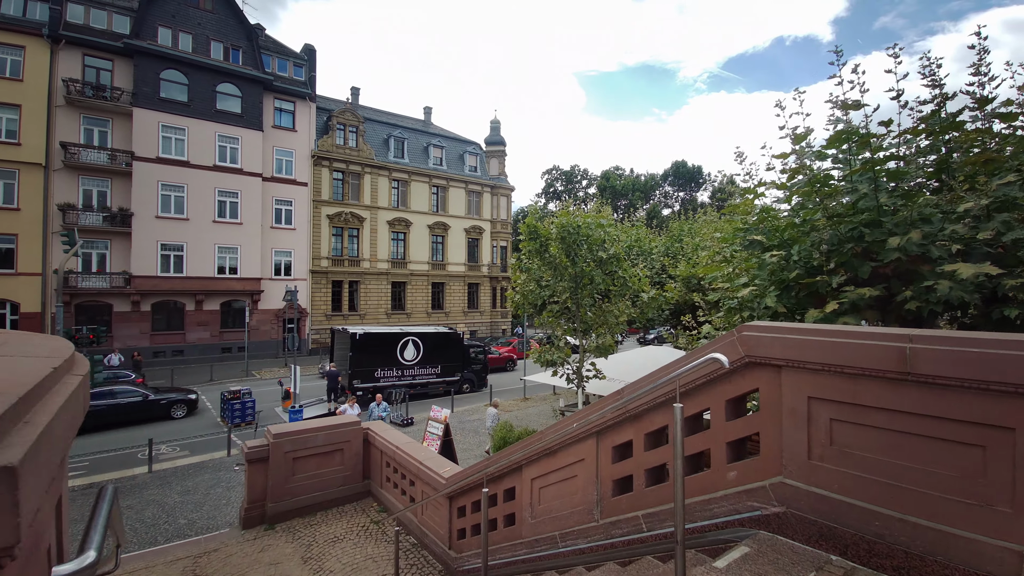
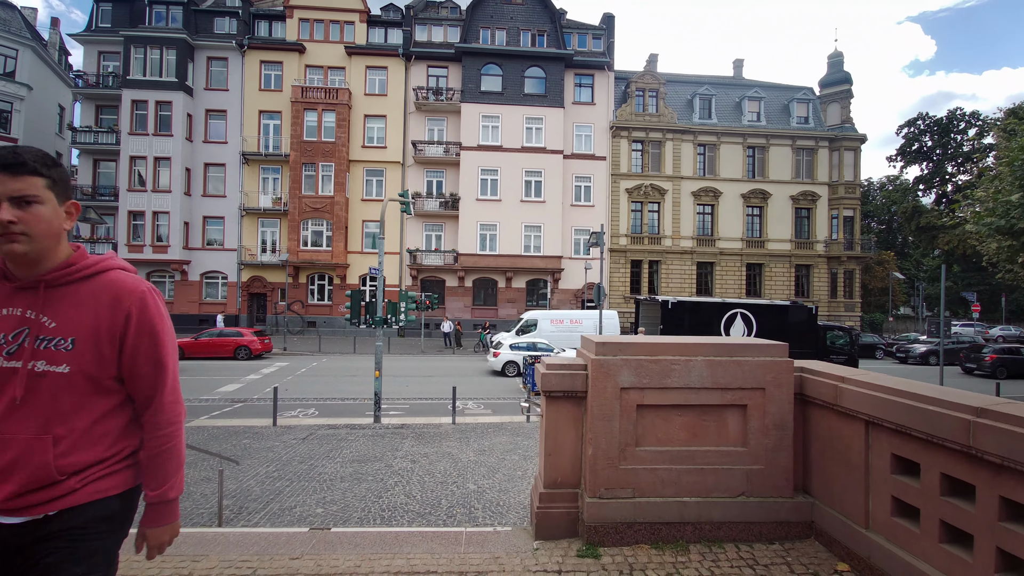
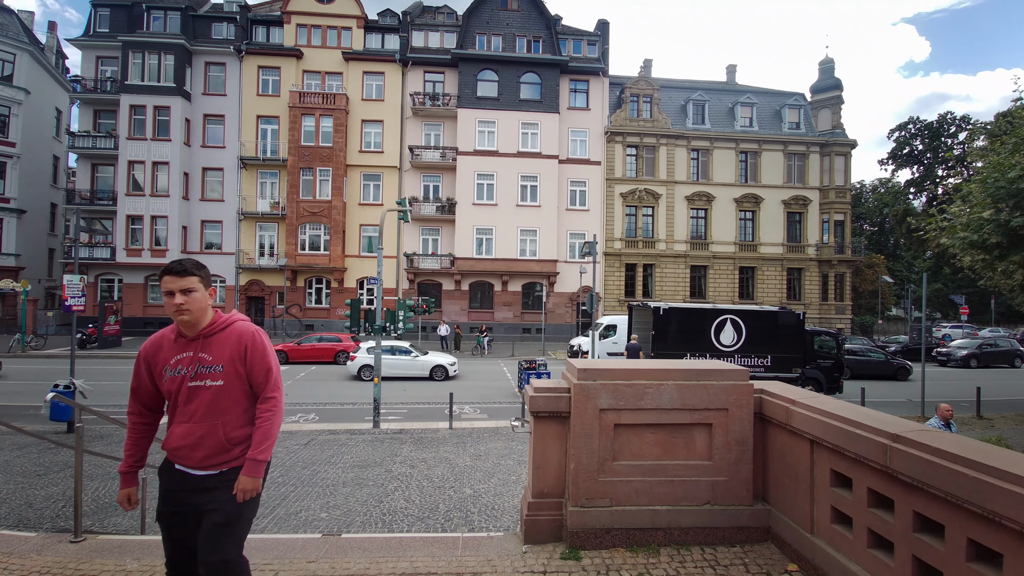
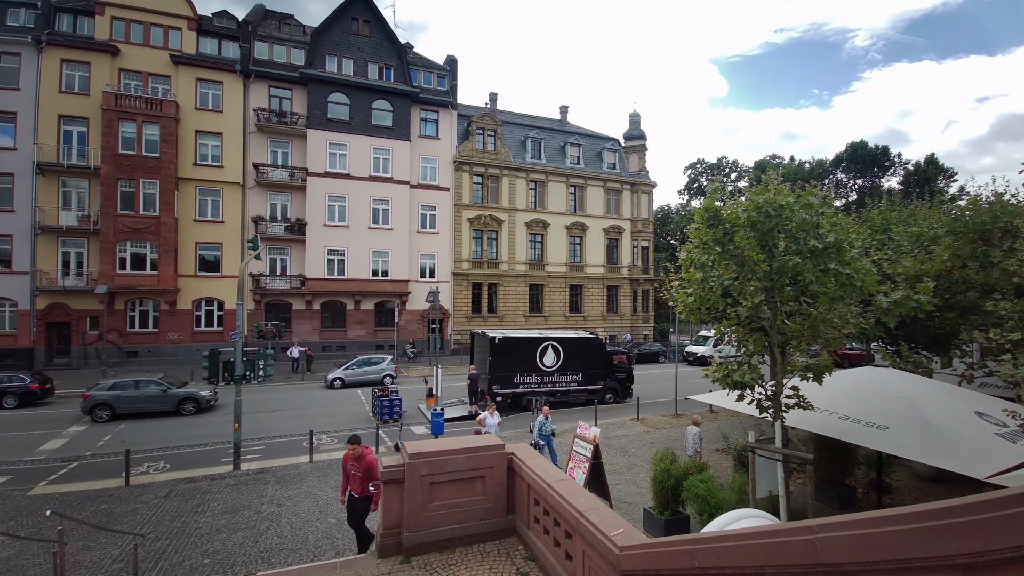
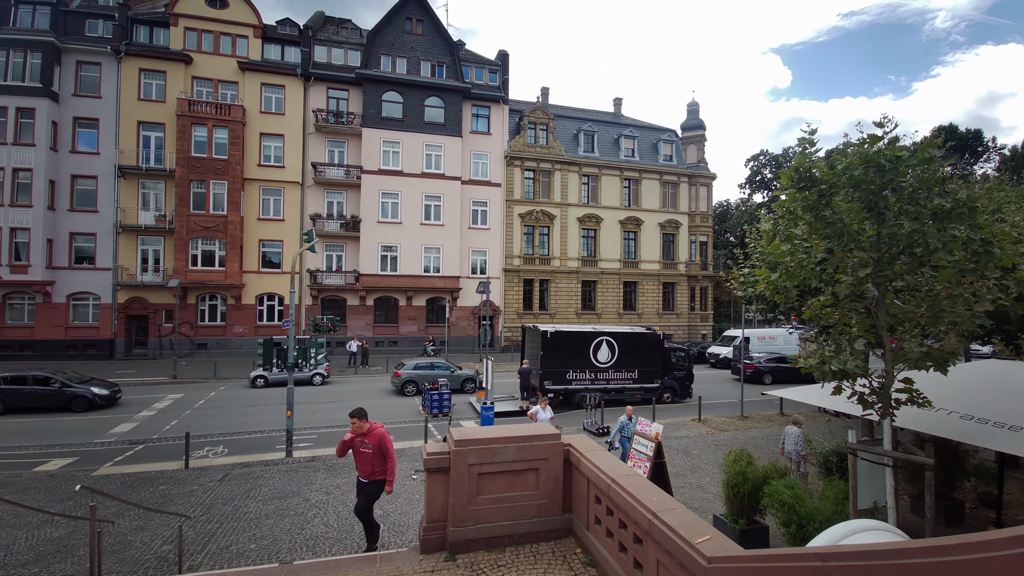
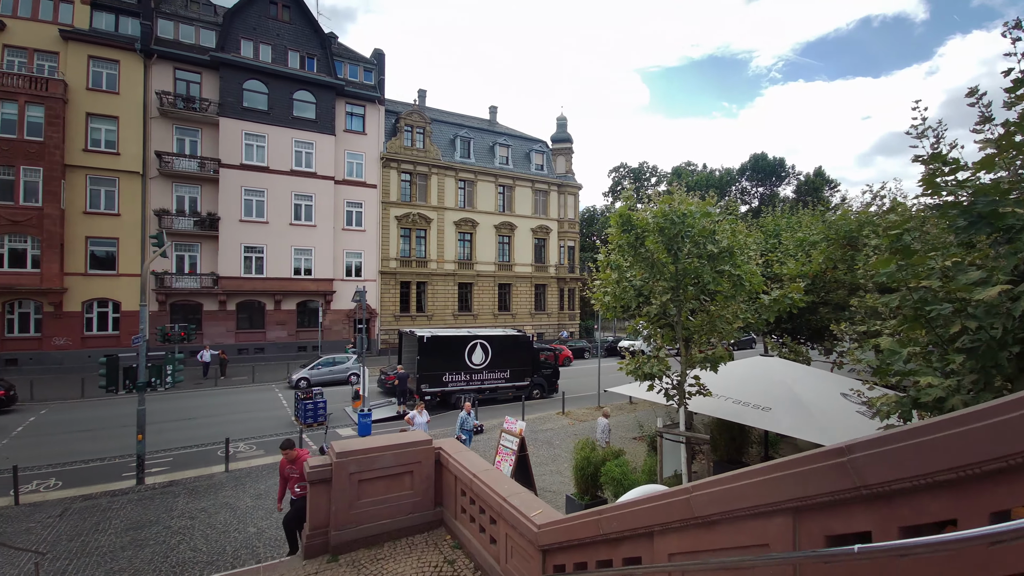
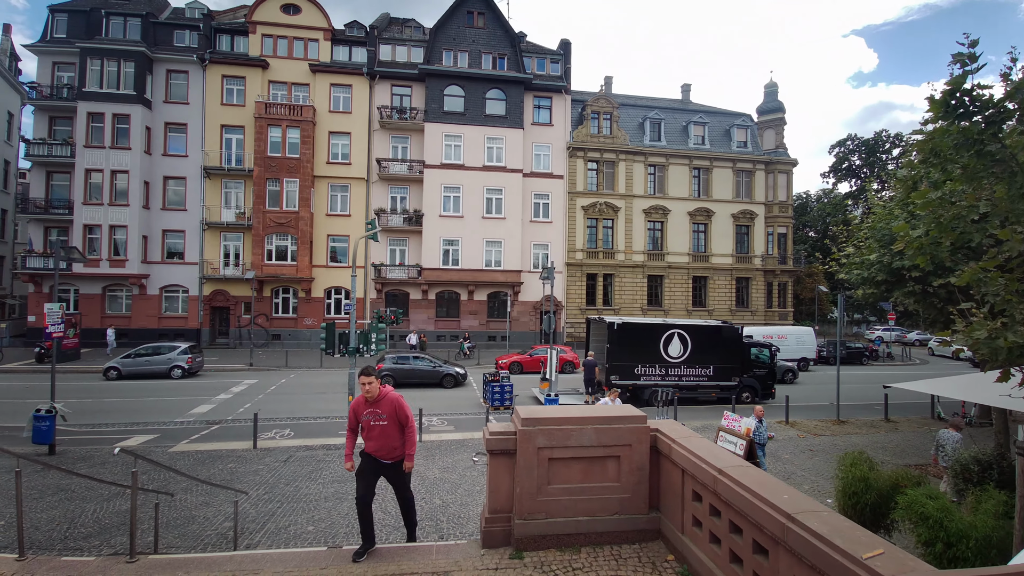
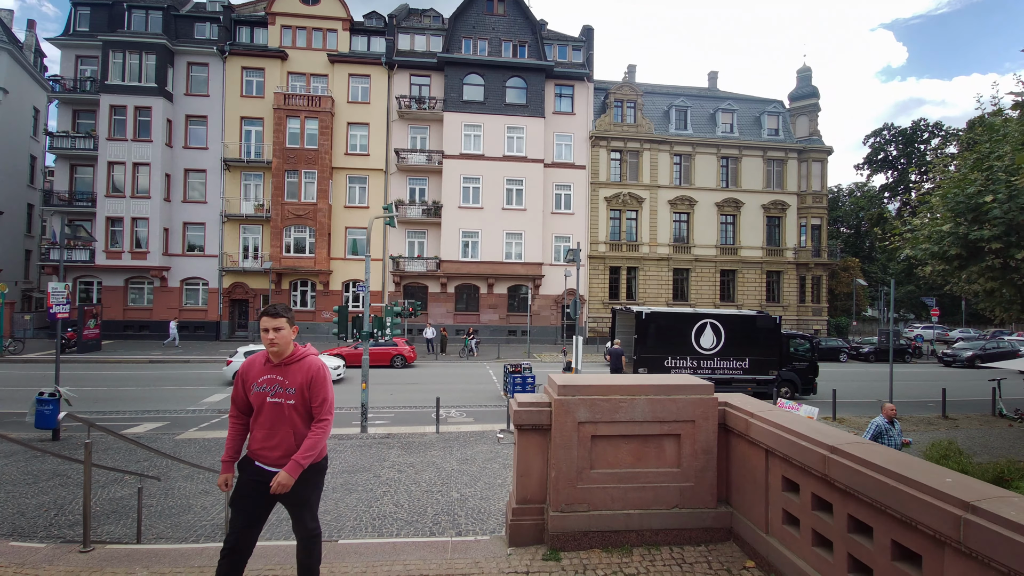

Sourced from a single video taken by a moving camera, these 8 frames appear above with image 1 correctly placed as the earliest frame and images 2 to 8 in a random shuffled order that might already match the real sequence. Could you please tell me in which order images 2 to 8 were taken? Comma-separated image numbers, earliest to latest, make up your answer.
6, 4, 5, 7, 8, 3, 2
